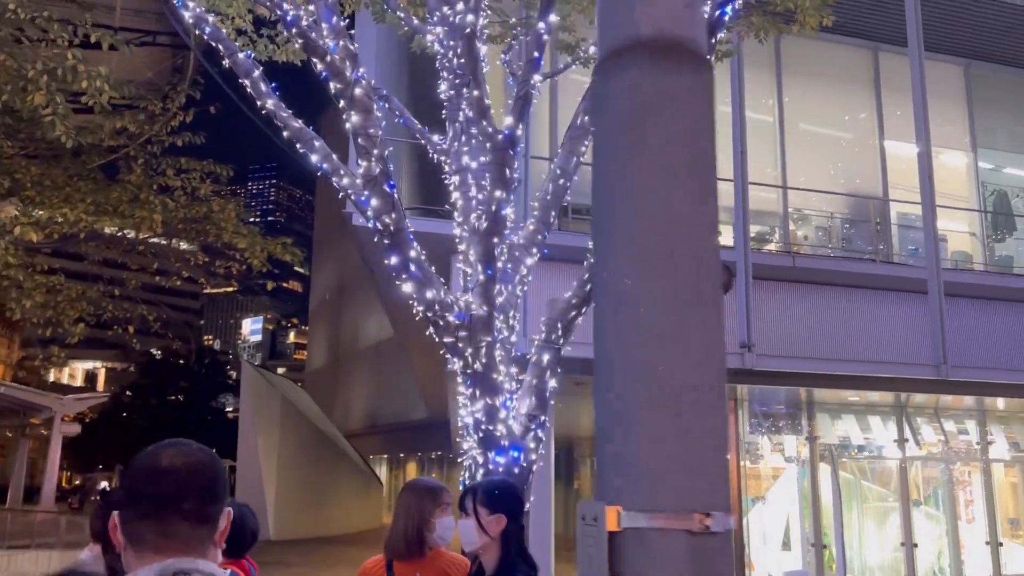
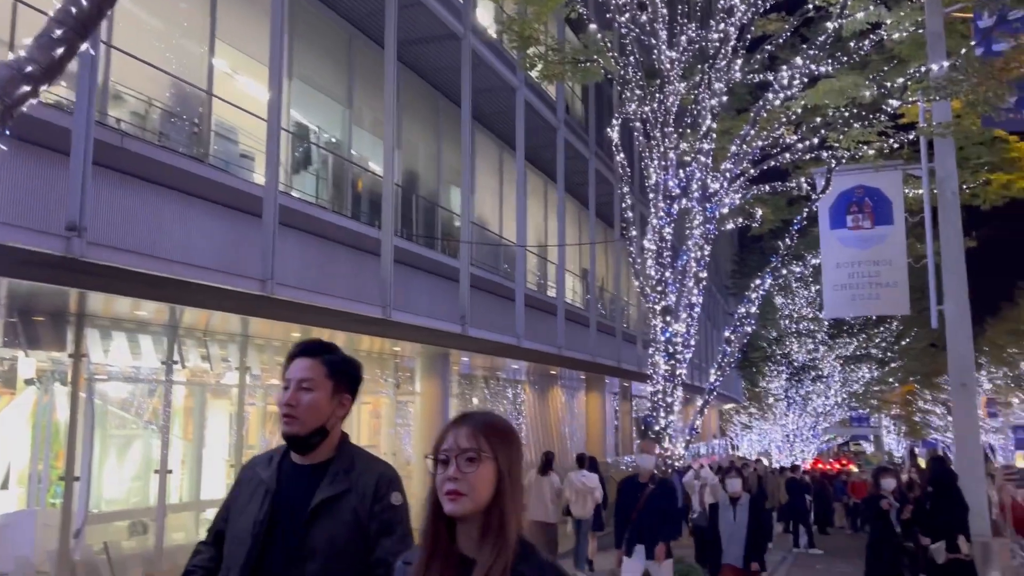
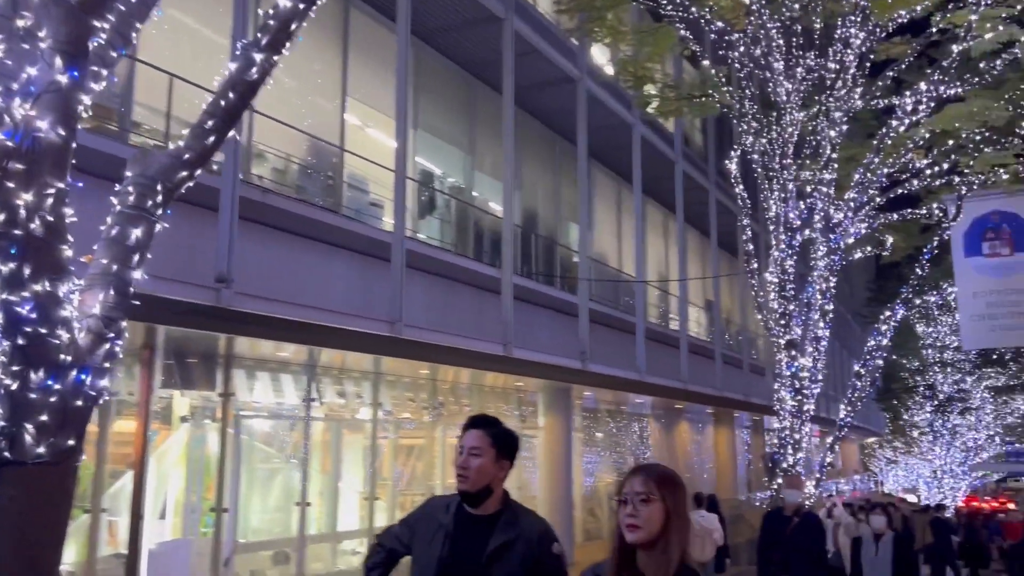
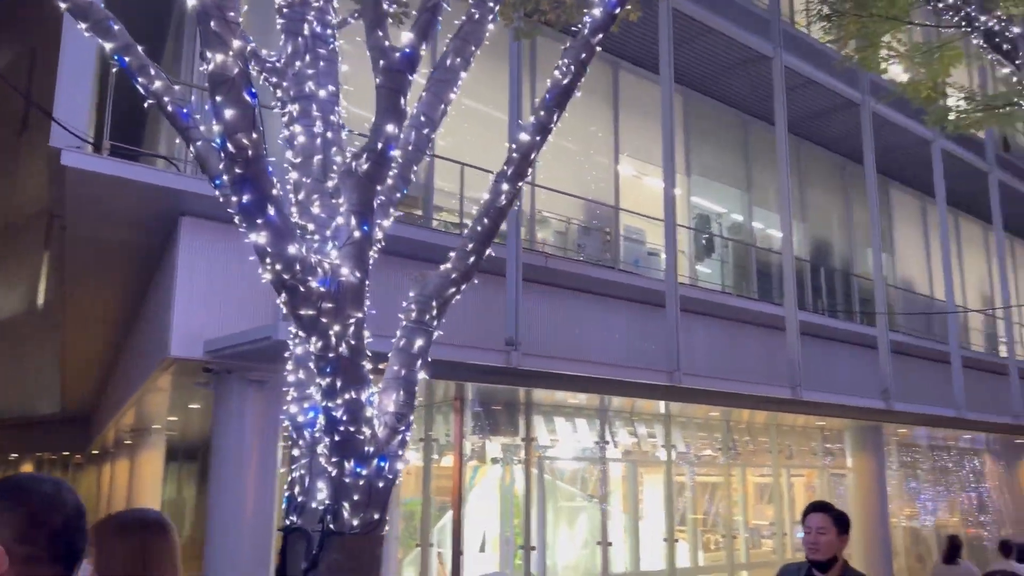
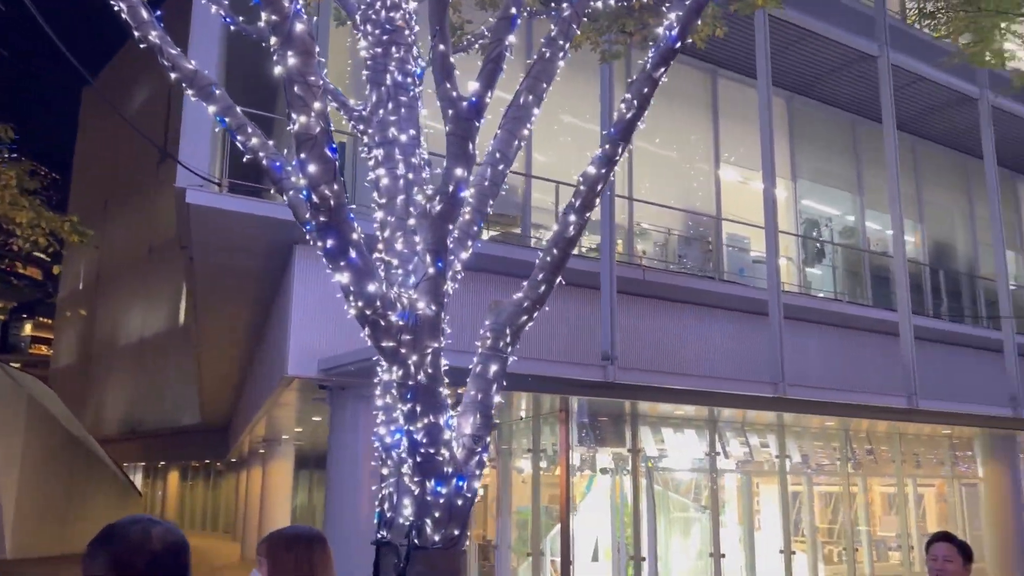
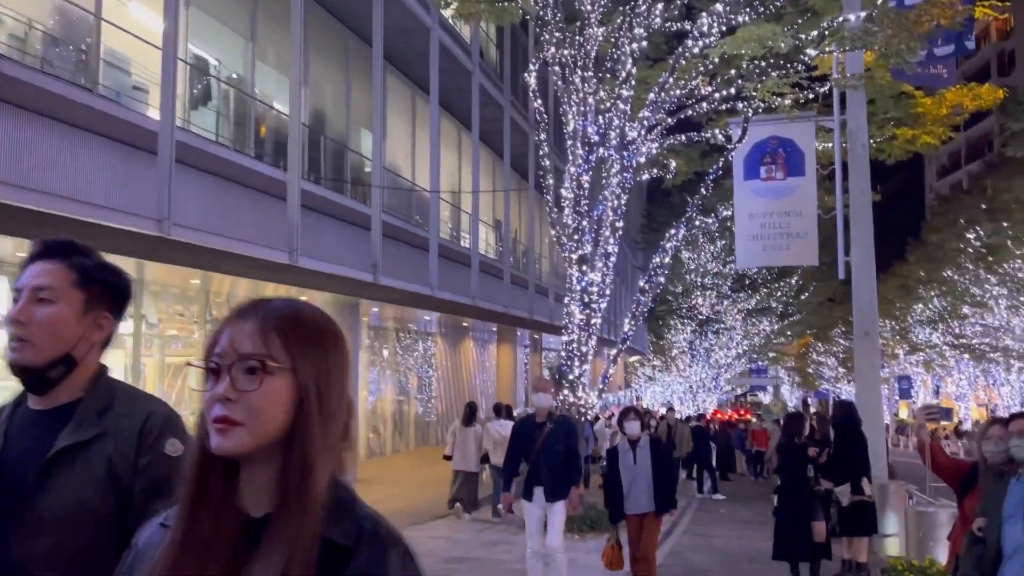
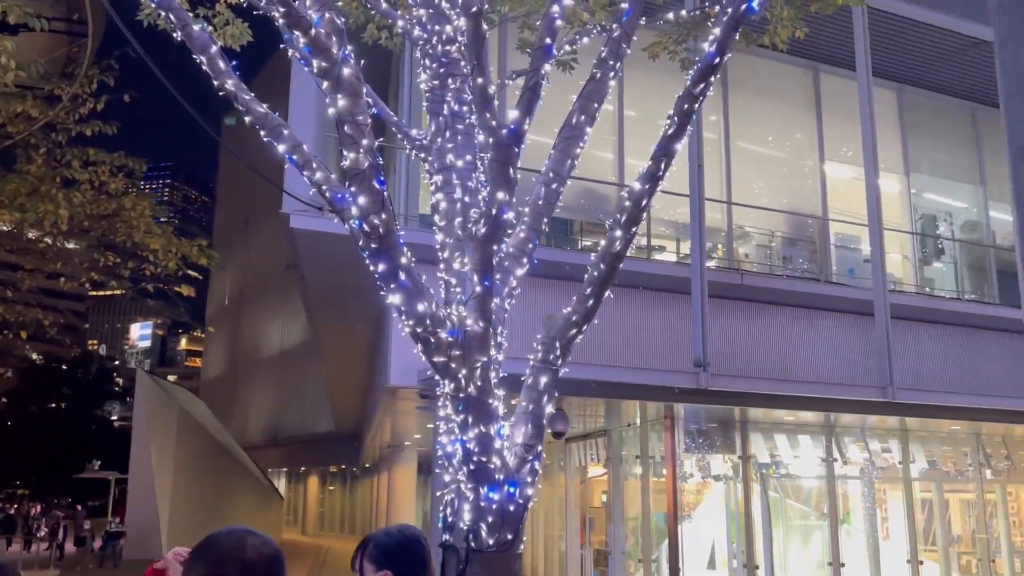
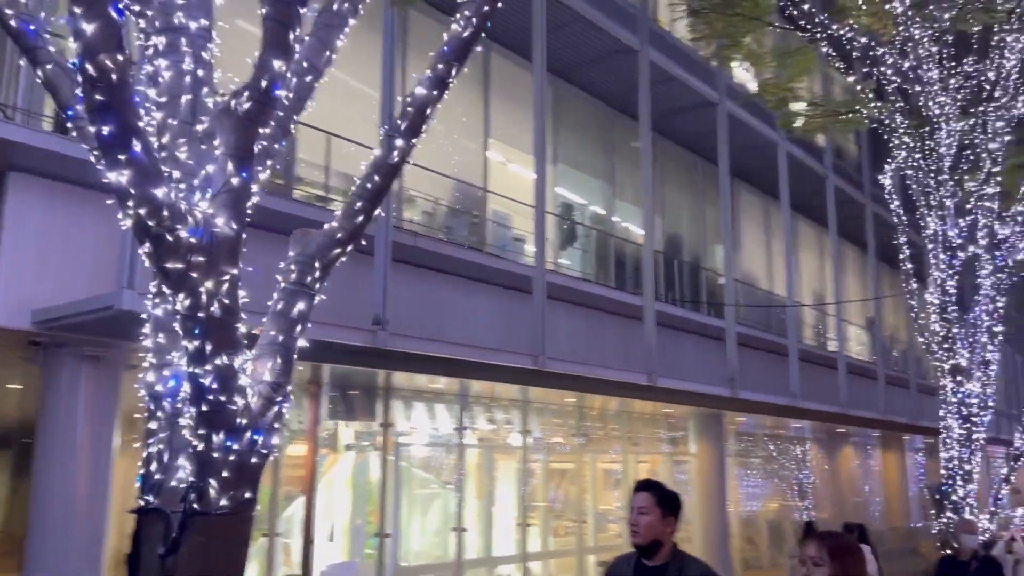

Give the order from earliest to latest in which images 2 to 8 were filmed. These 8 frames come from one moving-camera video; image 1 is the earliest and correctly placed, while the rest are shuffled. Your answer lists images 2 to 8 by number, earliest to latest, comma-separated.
7, 5, 4, 8, 3, 2, 6
